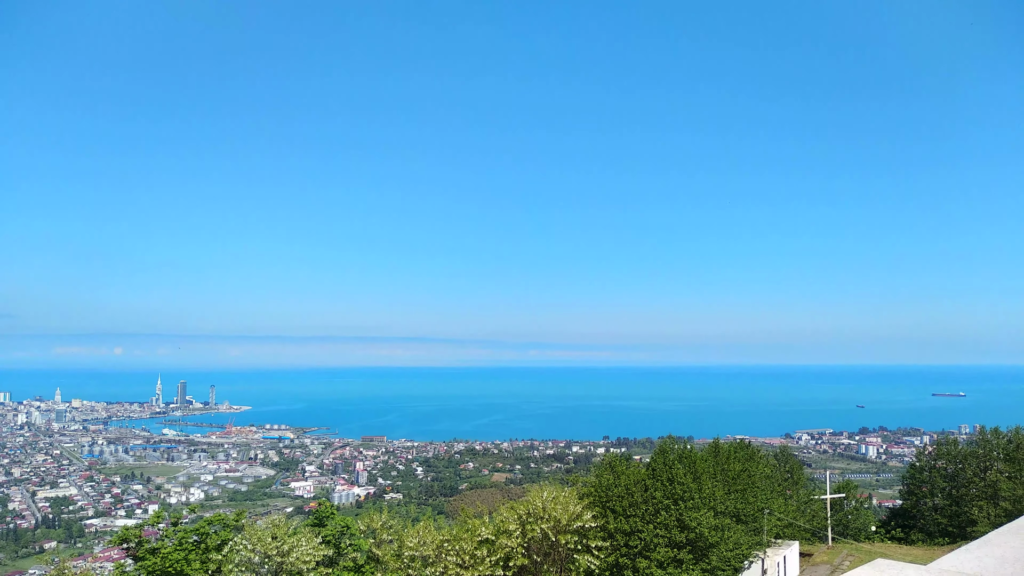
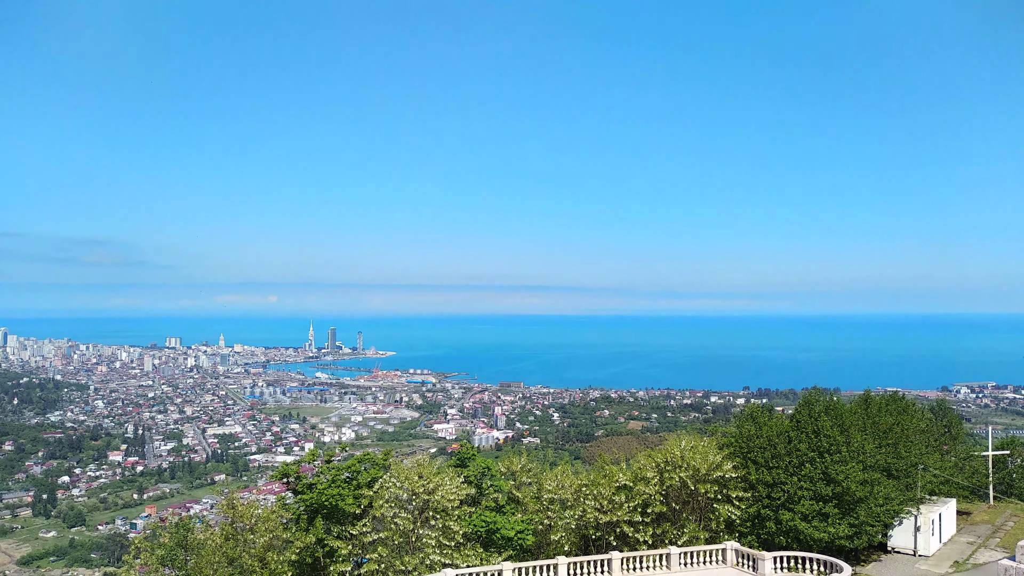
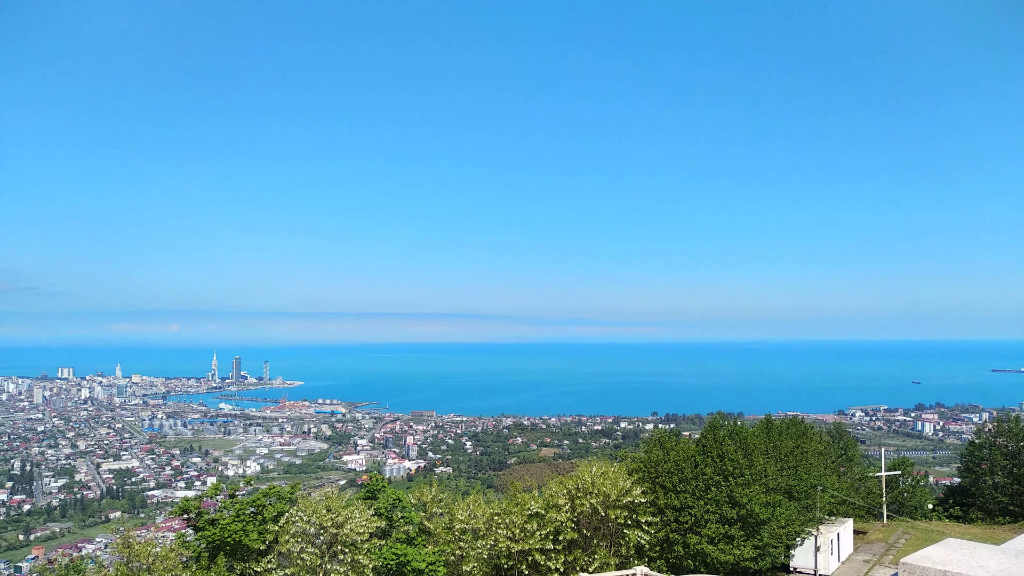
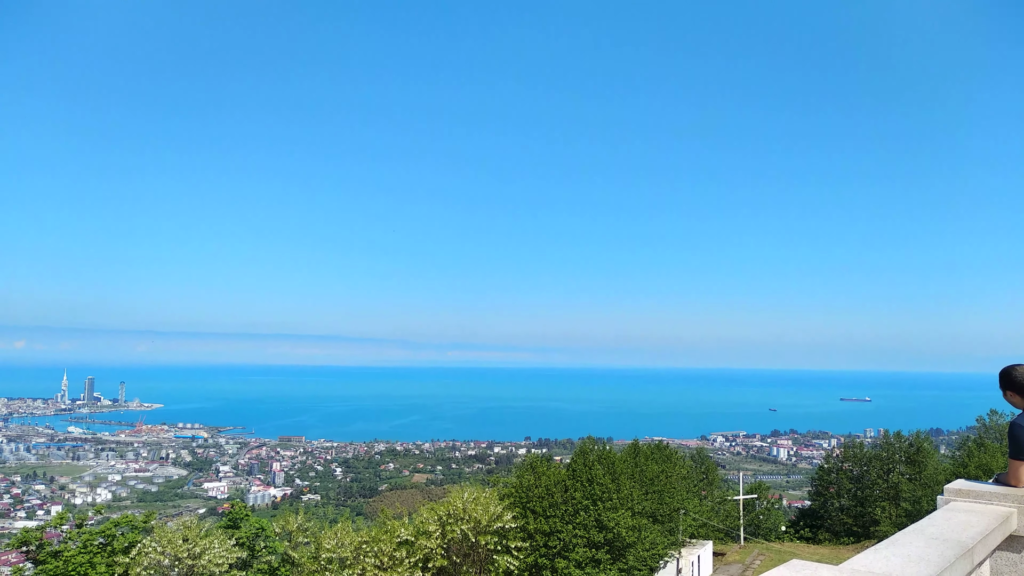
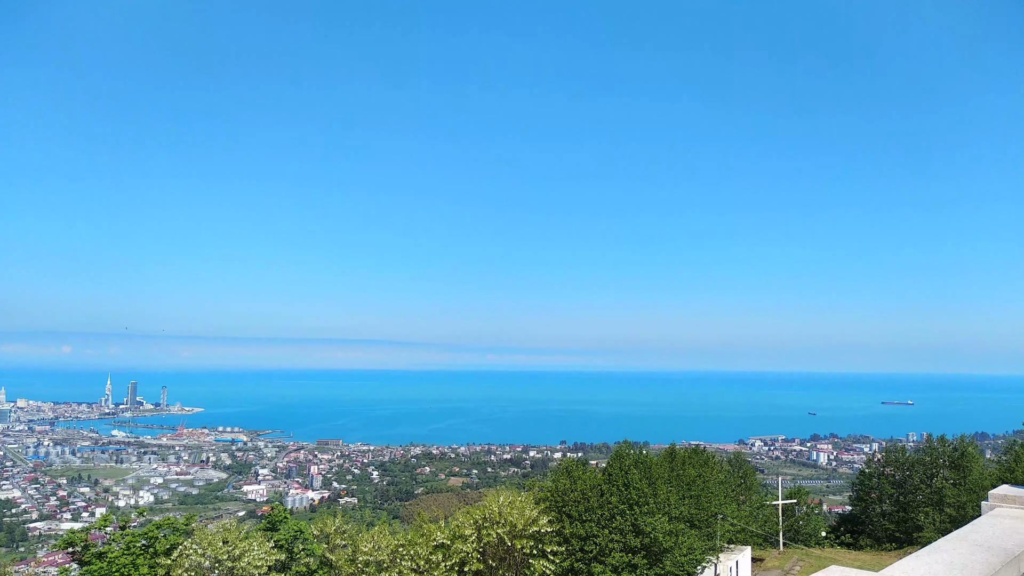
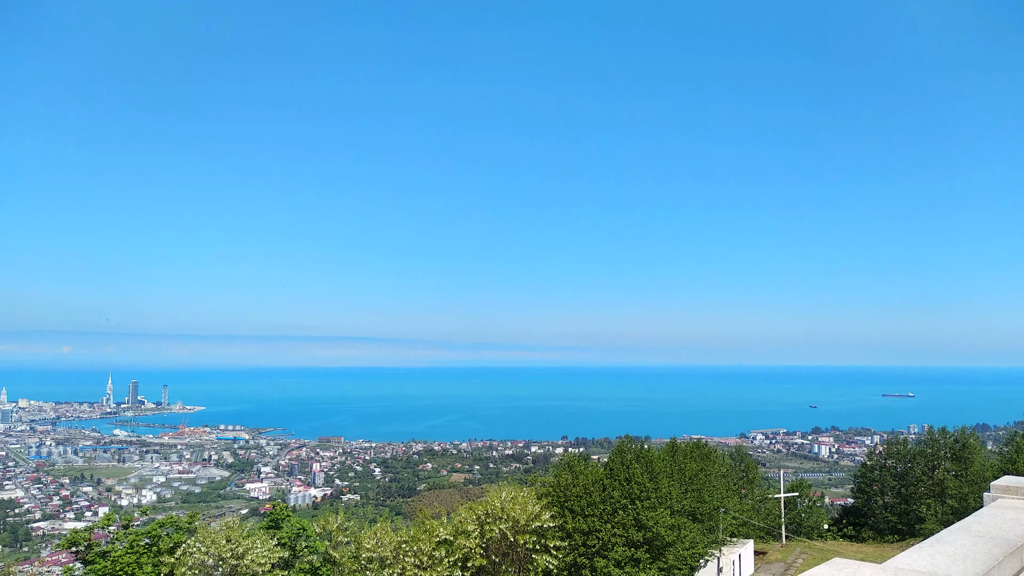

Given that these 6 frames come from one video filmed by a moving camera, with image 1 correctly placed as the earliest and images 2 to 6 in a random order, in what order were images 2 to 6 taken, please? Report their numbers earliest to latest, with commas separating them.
5, 4, 6, 3, 2
